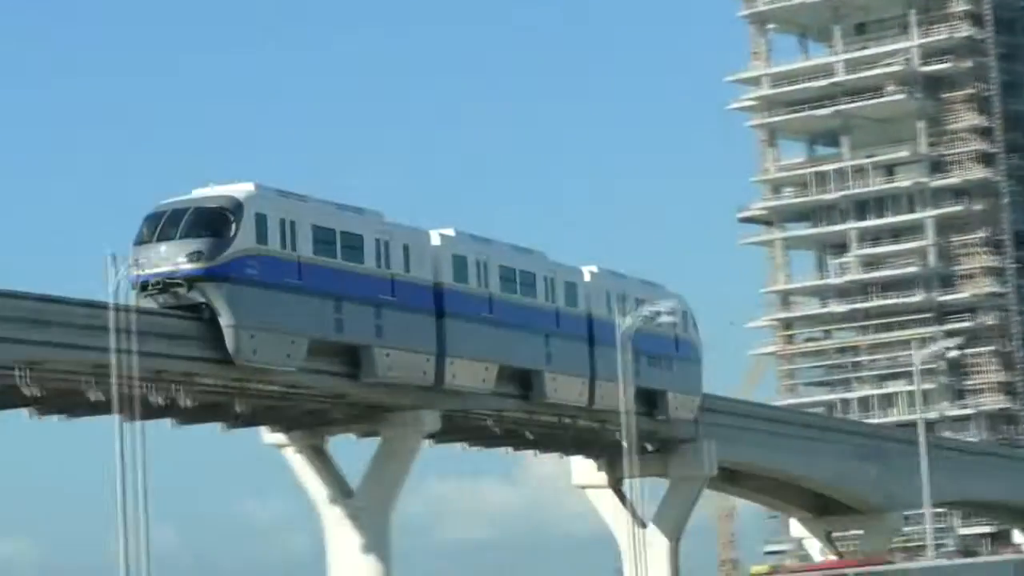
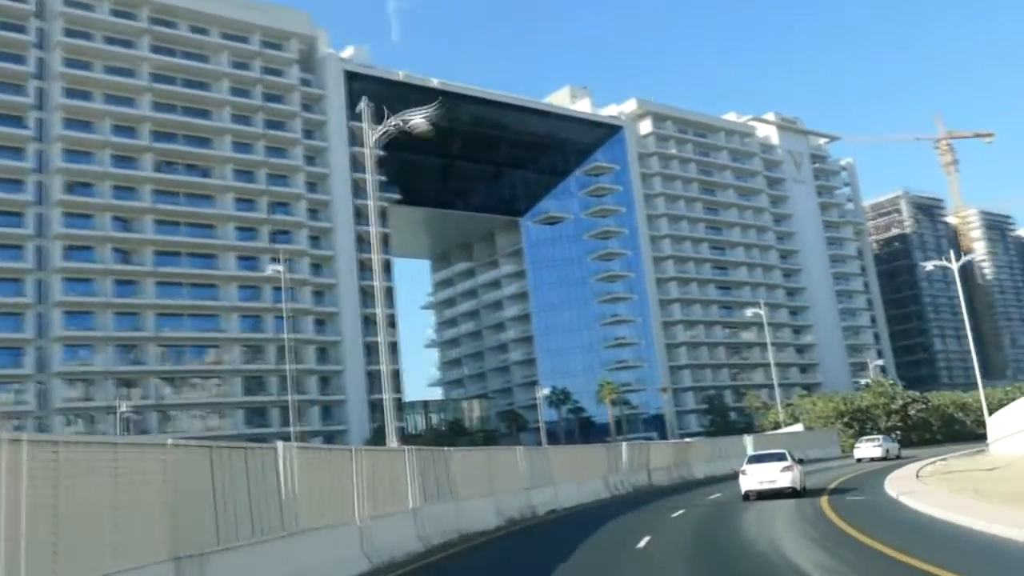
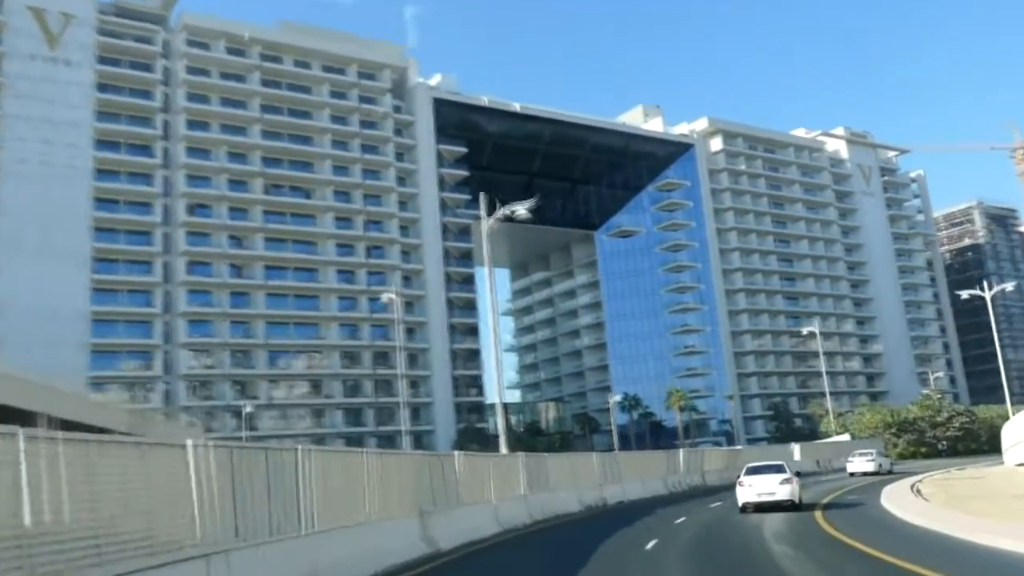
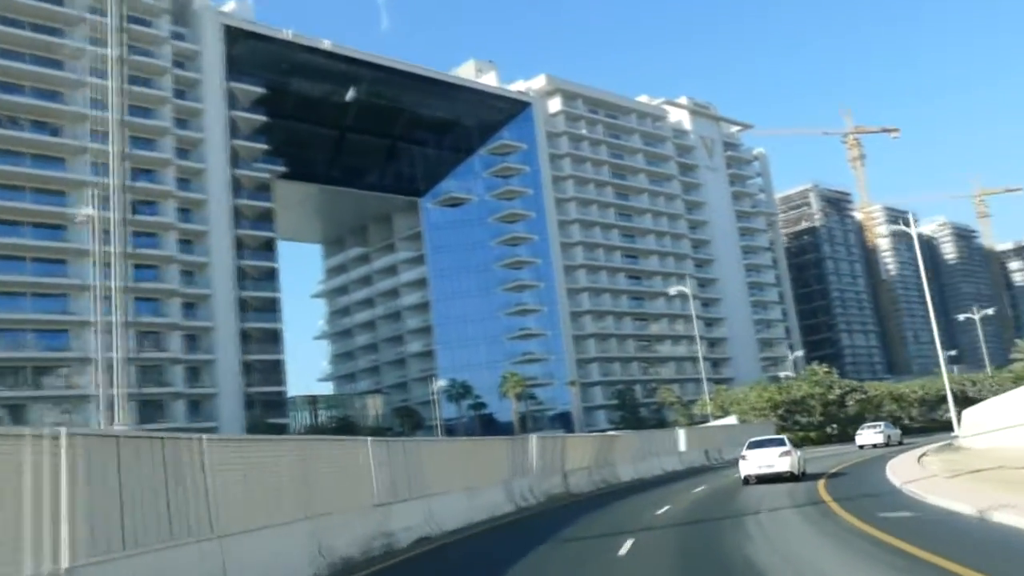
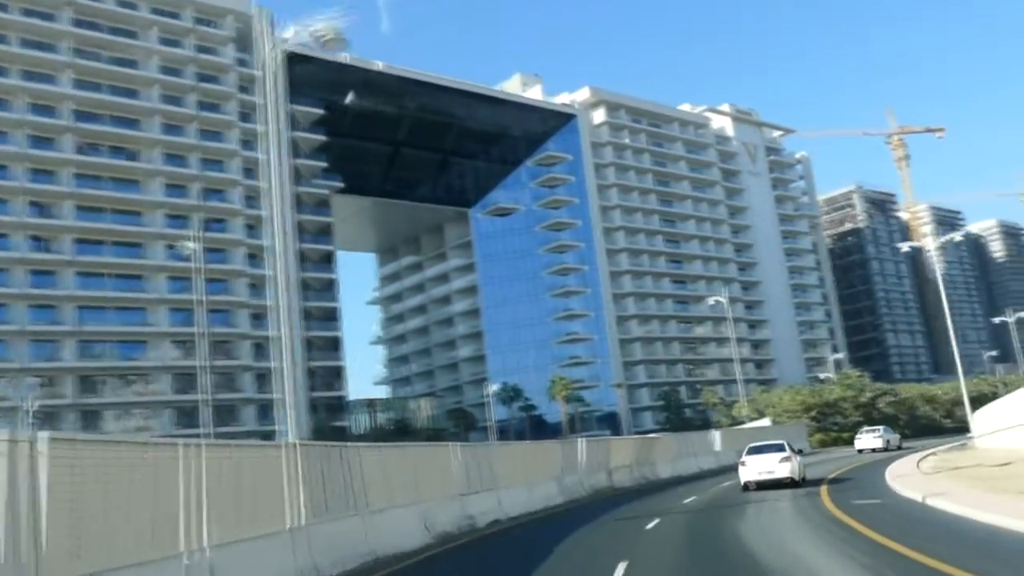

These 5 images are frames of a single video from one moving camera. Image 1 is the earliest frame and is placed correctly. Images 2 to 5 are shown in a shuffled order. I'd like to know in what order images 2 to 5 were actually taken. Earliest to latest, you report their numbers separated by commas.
3, 2, 5, 4
